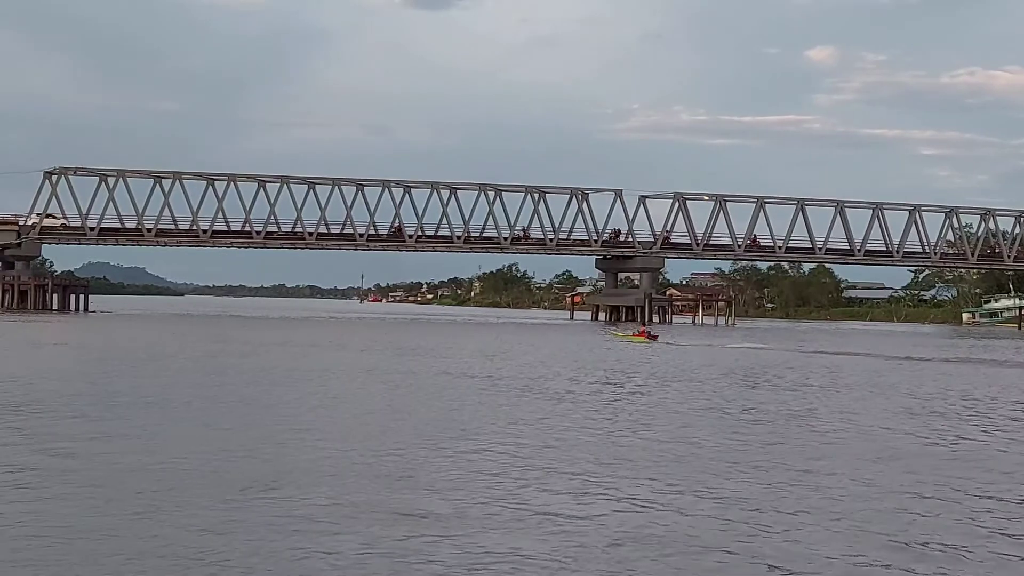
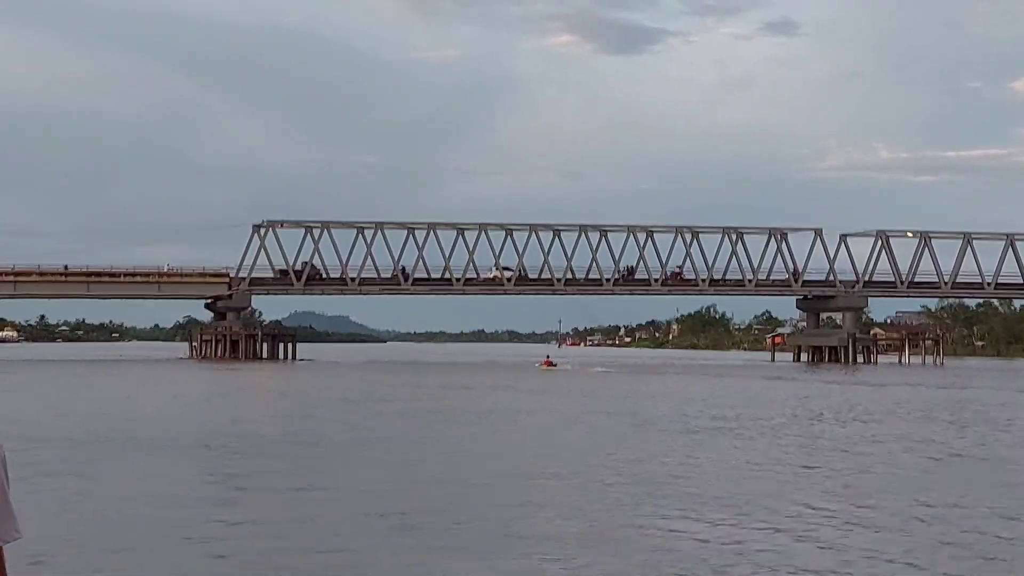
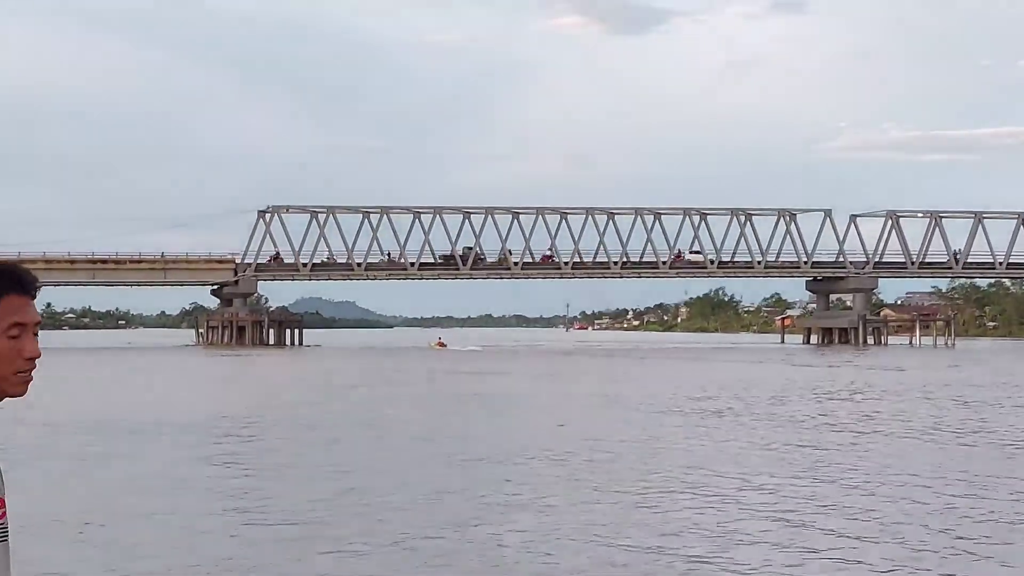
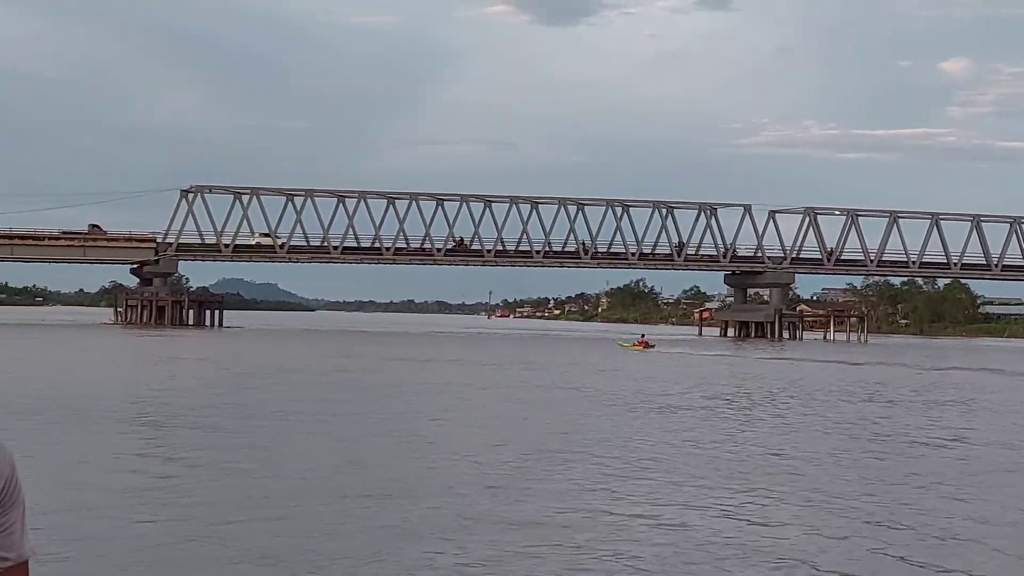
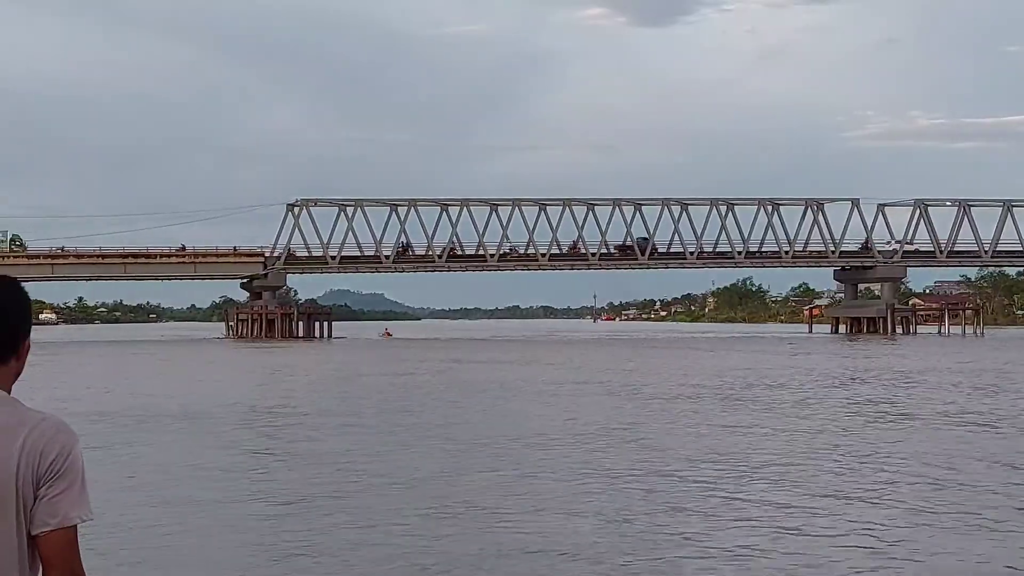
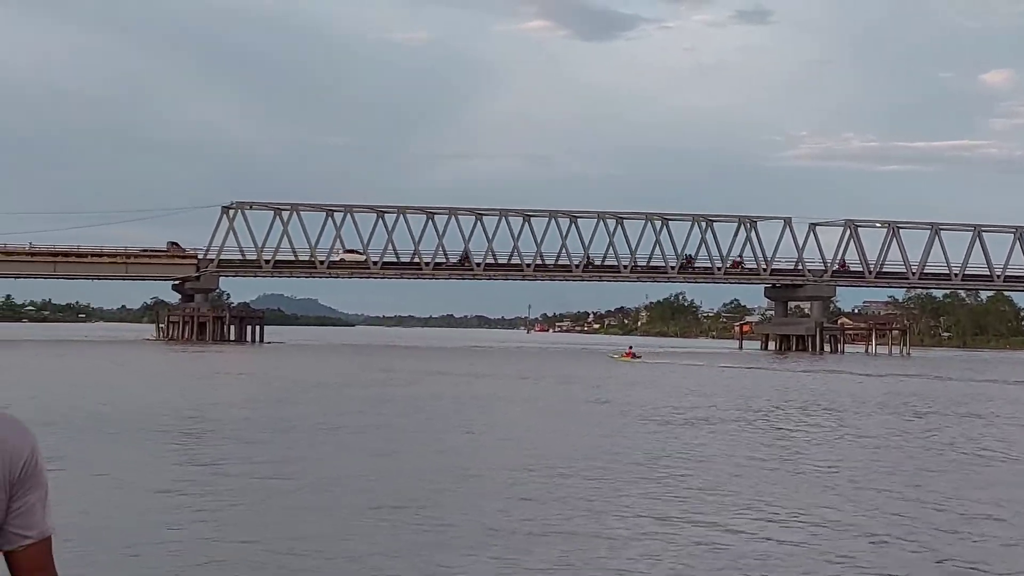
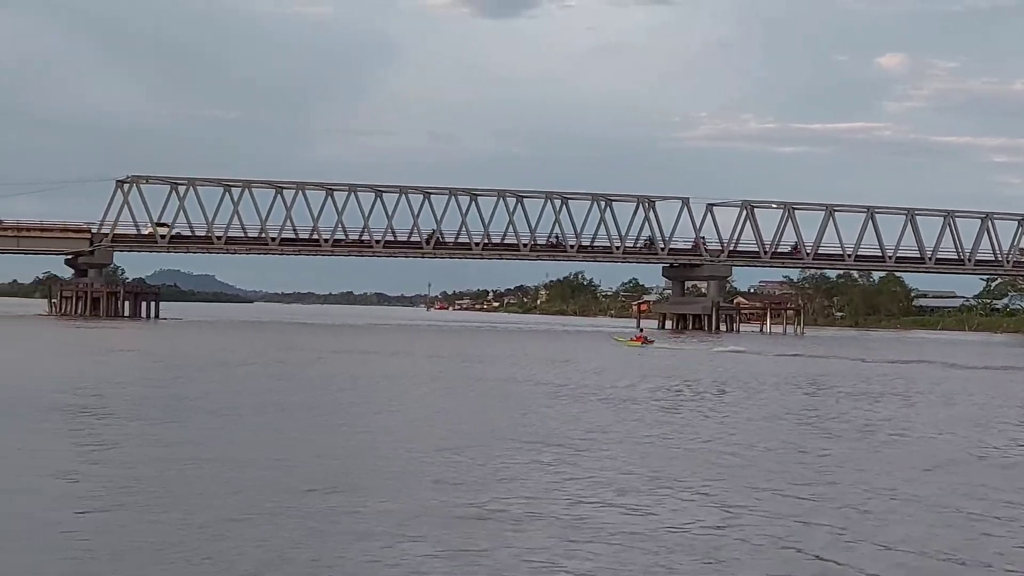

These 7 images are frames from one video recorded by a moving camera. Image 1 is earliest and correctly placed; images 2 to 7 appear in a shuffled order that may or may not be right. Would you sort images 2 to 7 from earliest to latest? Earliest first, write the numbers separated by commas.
7, 4, 6, 2, 3, 5
